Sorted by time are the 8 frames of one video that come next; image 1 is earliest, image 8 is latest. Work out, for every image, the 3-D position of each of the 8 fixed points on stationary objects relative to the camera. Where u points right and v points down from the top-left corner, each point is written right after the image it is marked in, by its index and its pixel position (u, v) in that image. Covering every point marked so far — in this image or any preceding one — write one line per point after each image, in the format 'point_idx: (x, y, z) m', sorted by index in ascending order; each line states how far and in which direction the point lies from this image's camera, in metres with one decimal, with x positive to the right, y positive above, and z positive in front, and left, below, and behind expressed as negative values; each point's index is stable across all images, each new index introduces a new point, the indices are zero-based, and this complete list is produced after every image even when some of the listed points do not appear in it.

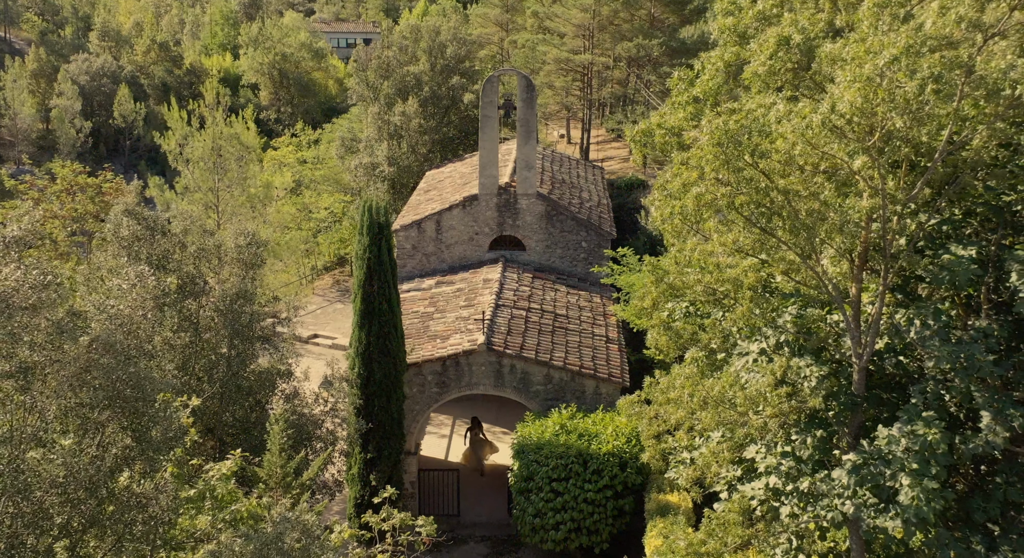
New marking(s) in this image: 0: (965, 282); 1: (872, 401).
0: (+4.1, 0.0, +9.5) m
1: (+3.6, -1.2, +10.4) m
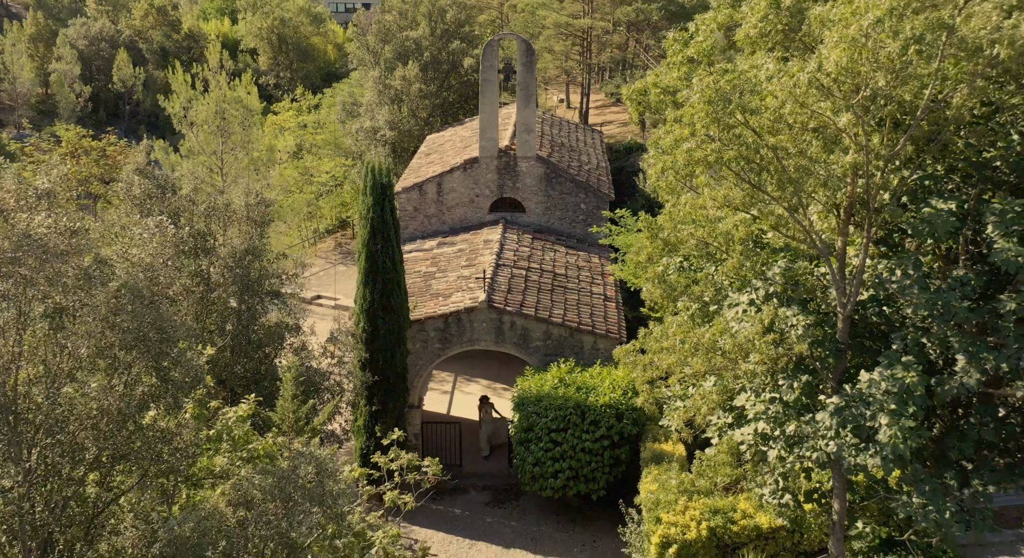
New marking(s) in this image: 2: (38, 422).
0: (+4.1, +0.4, +9.9) m
1: (+3.6, -0.7, +10.9) m
2: (-3.5, -1.0, +7.8) m
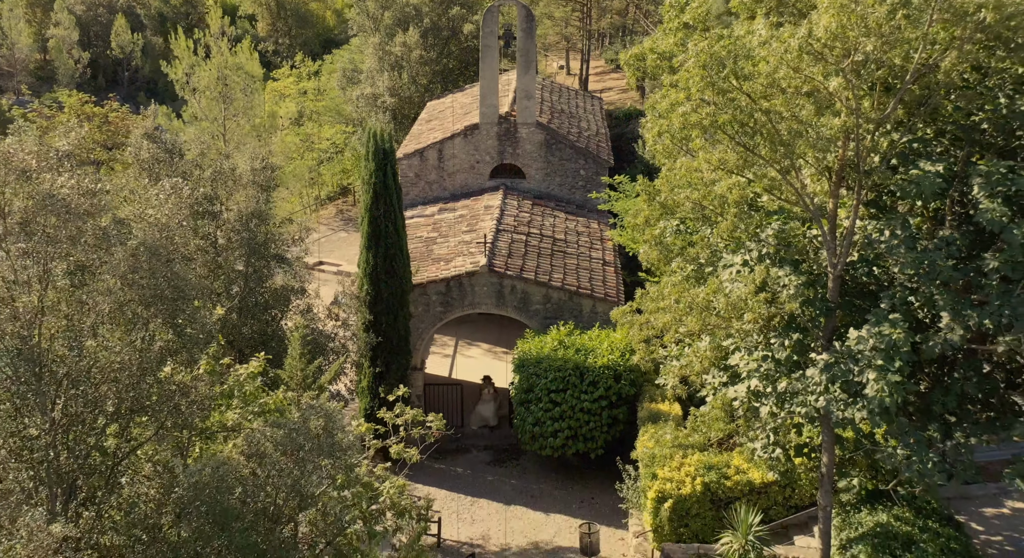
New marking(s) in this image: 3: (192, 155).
0: (+4.1, +0.8, +10.3) m
1: (+3.6, -0.3, +11.2) m
2: (-3.5, -0.7, +8.2) m
3: (-4.7, +1.8, +15.7) m
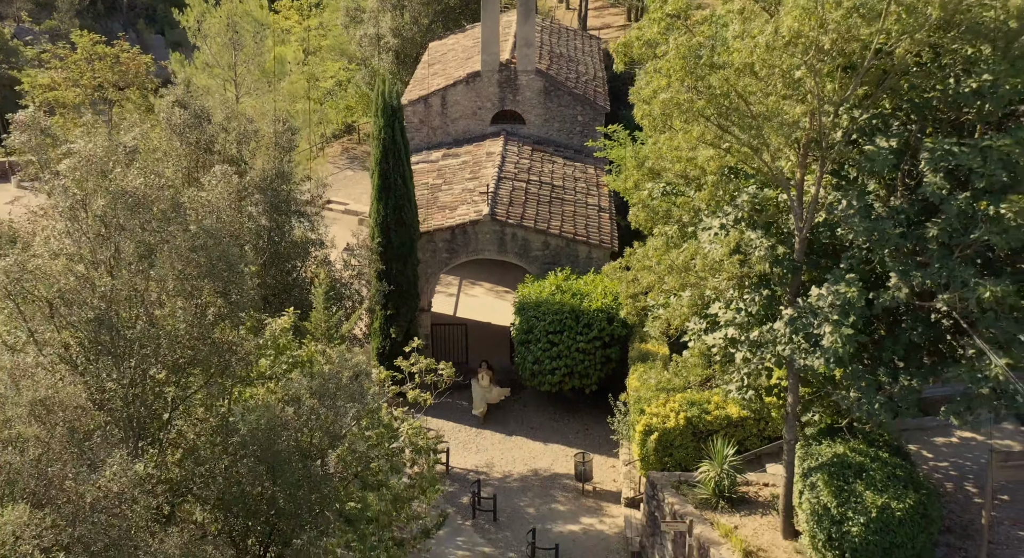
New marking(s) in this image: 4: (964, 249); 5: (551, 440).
0: (+4.1, +1.2, +11.6) m
1: (+3.6, +0.2, +12.6) m
2: (-3.5, -0.5, +9.6) m
3: (-4.7, +2.6, +16.9) m
4: (+5.0, +0.3, +11.7) m
5: (+0.7, -2.9, +18.7) m
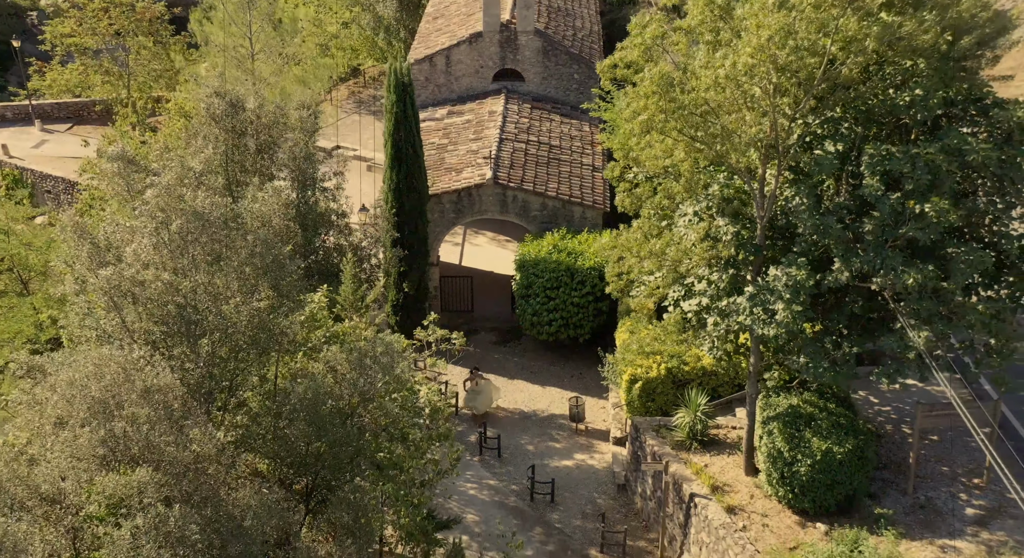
0: (+4.2, +1.4, +13.6) m
1: (+3.7, +0.4, +14.8) m
2: (-3.5, -0.5, +11.8) m
3: (-4.7, +3.2, +18.8) m
4: (+5.1, +0.5, +13.8) m
5: (+0.7, -2.1, +21.1) m
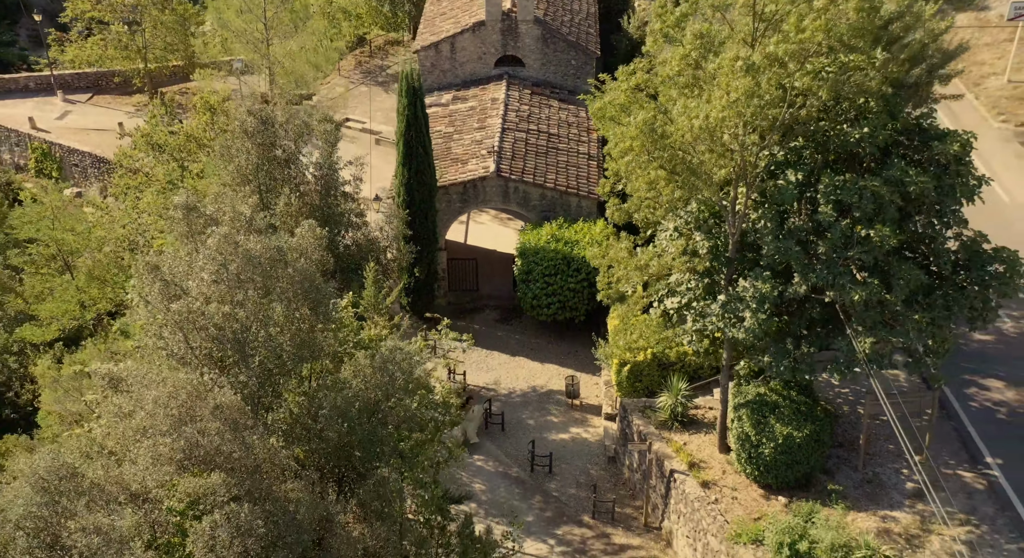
0: (+4.2, +1.2, +15.7) m
1: (+3.7, +0.3, +16.9) m
2: (-3.4, -0.9, +14.0) m
3: (-4.7, +3.3, +20.8) m
4: (+5.1, +0.3, +15.9) m
5: (+0.8, -1.8, +23.4) m
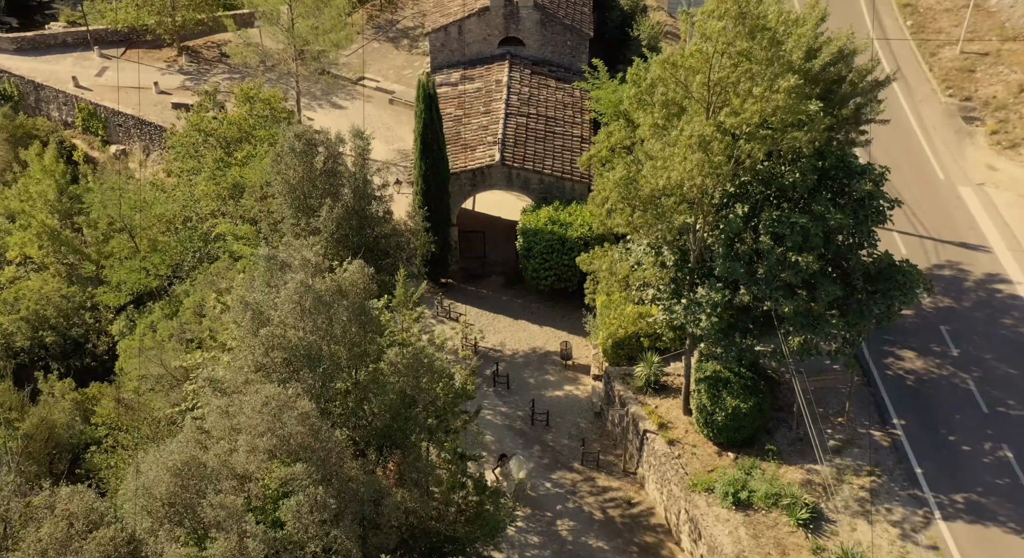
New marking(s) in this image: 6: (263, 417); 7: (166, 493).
0: (+4.3, +0.9, +19.8) m
1: (+3.8, +0.2, +21.1) m
2: (-3.4, -1.4, +18.5) m
3: (-4.6, +3.5, +24.7) m
4: (+5.2, 0.0, +20.2) m
5: (+0.9, -1.2, +27.8) m
6: (-4.2, -2.3, +17.6) m
7: (-5.8, -3.6, +17.5) m
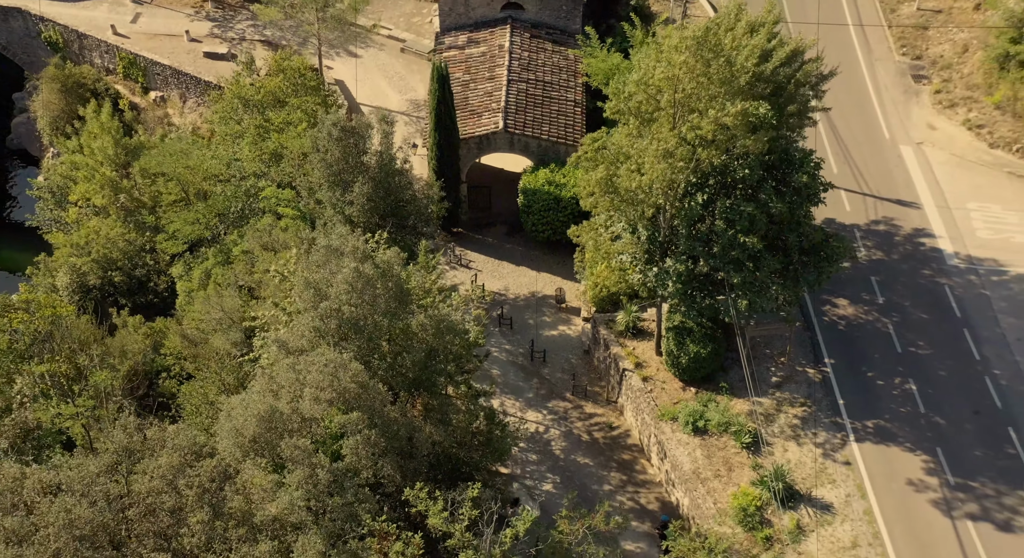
0: (+4.3, +1.4, +24.6) m
1: (+3.8, +0.8, +26.0) m
2: (-3.3, -1.1, +23.6) m
3: (-4.6, +4.6, +29.1) m
4: (+5.3, +0.6, +25.0) m
5: (+1.0, +0.3, +32.8) m
6: (-4.1, -2.1, +22.8) m
7: (-5.7, -3.4, +22.8) m
